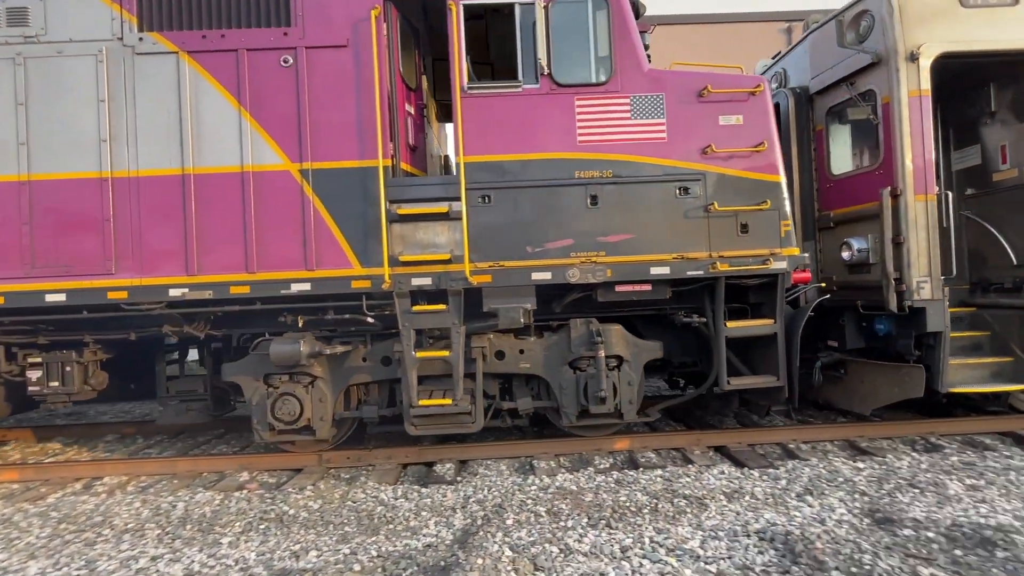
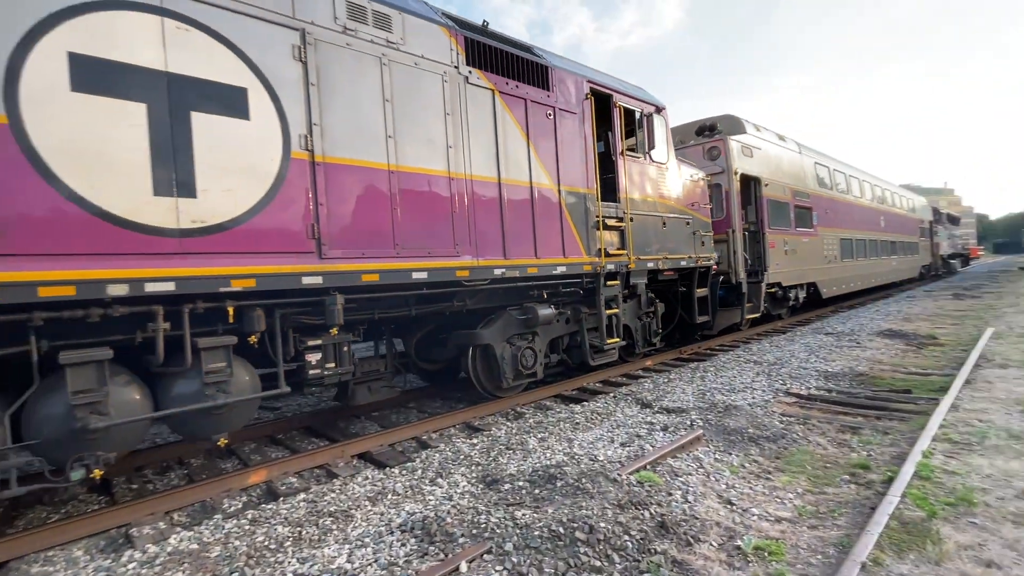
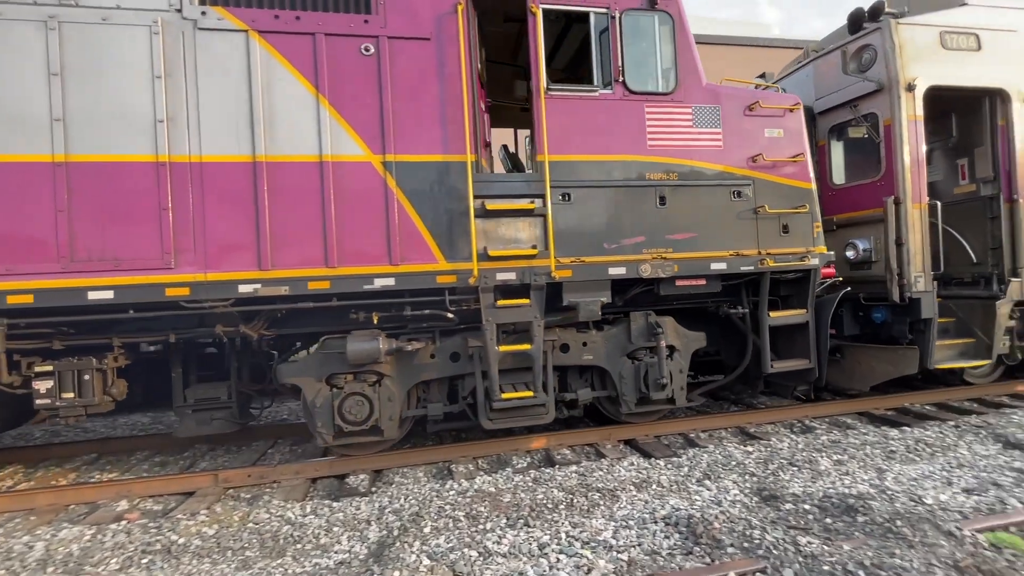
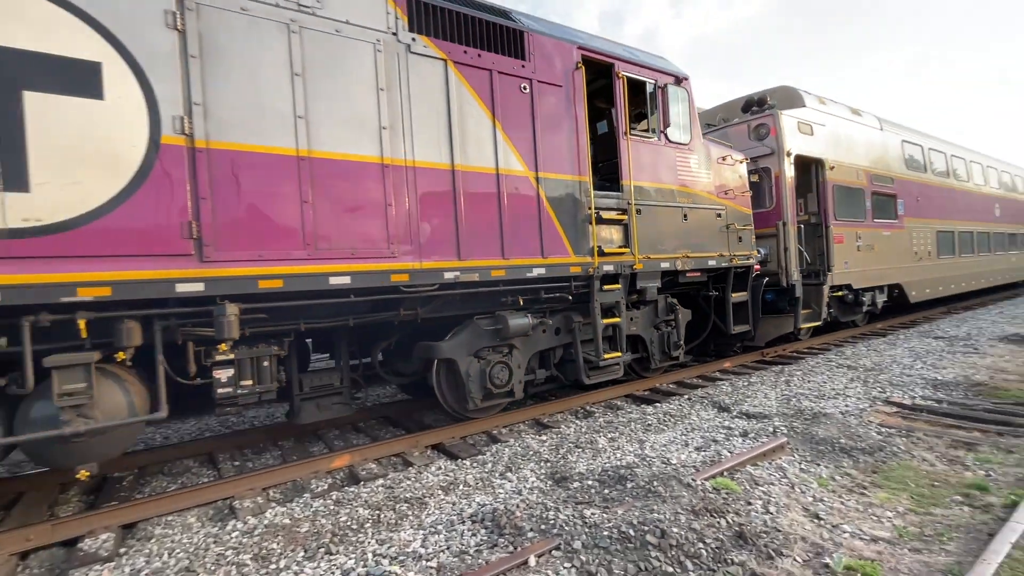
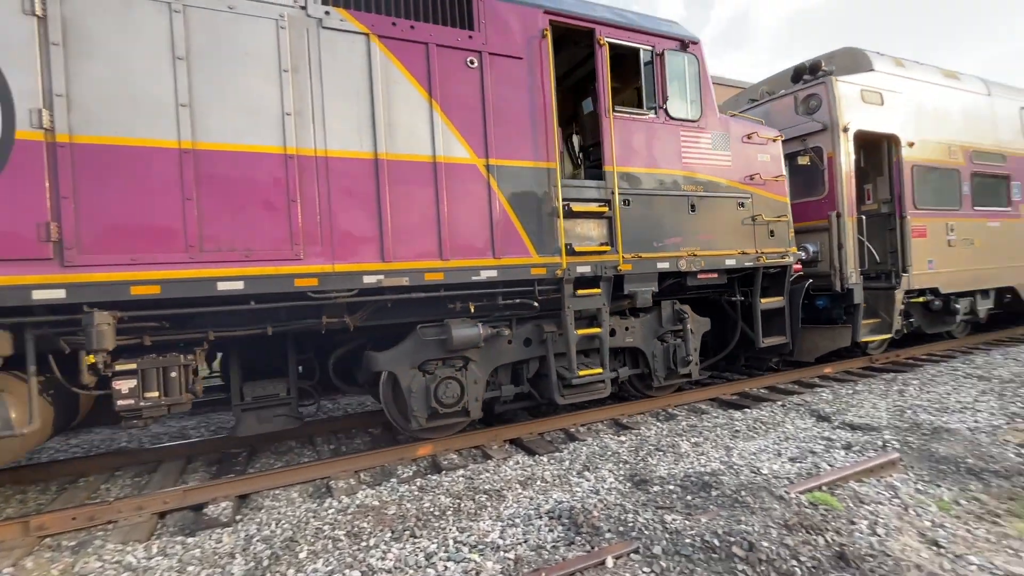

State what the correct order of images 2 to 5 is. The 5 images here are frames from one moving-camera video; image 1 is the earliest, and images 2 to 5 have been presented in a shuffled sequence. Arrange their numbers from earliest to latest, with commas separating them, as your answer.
3, 5, 4, 2
